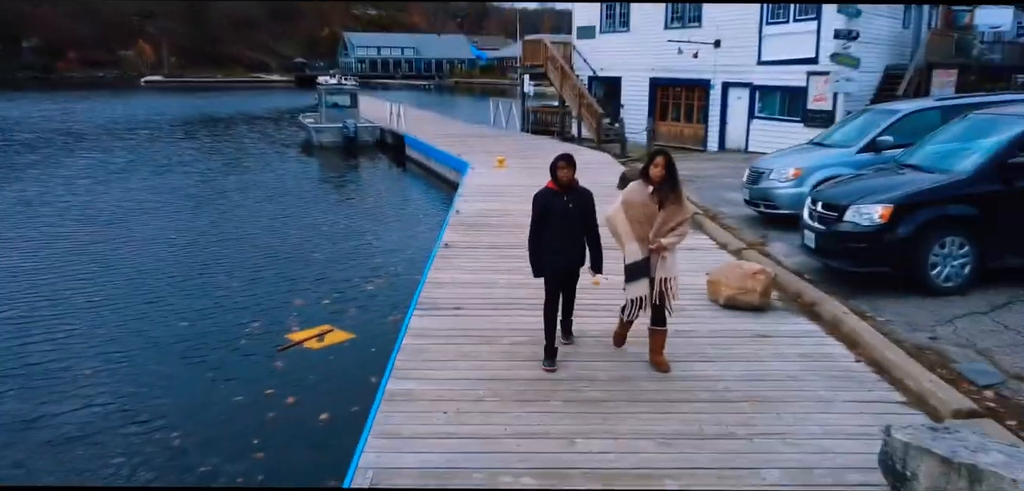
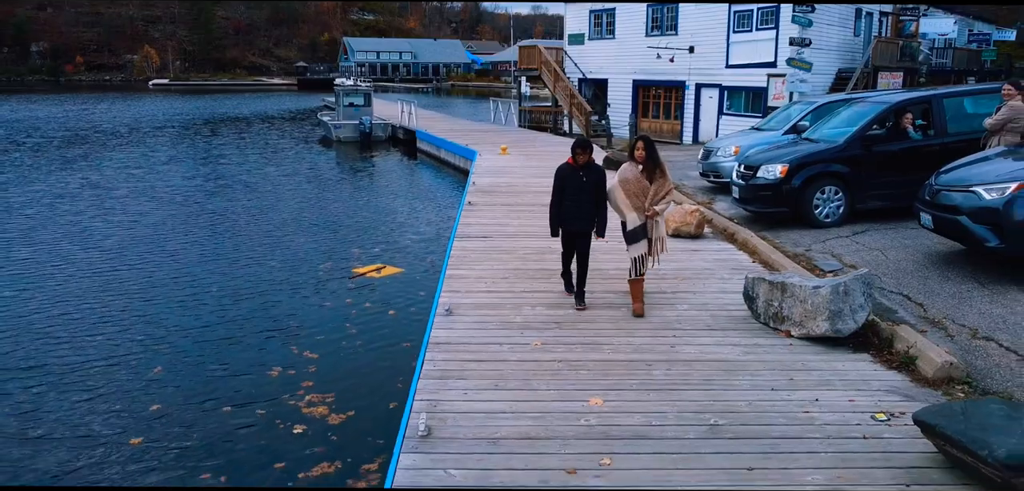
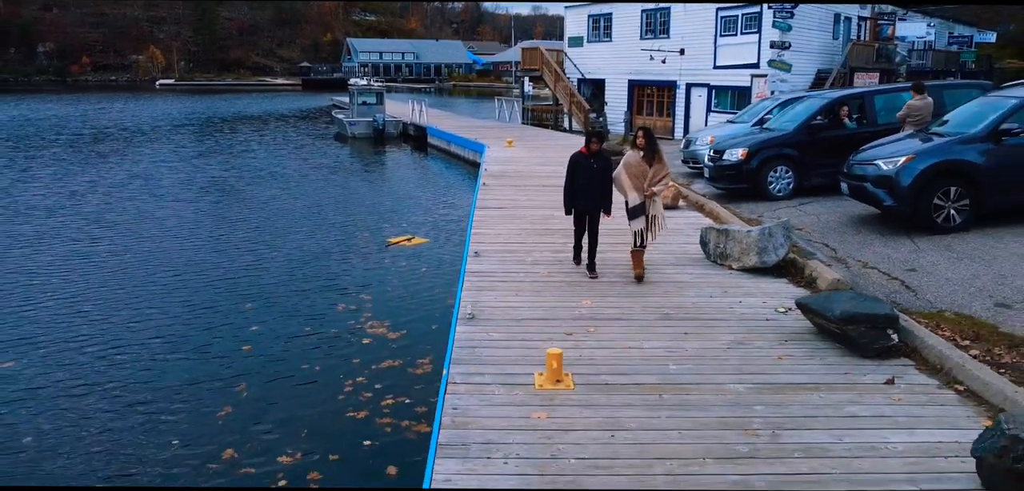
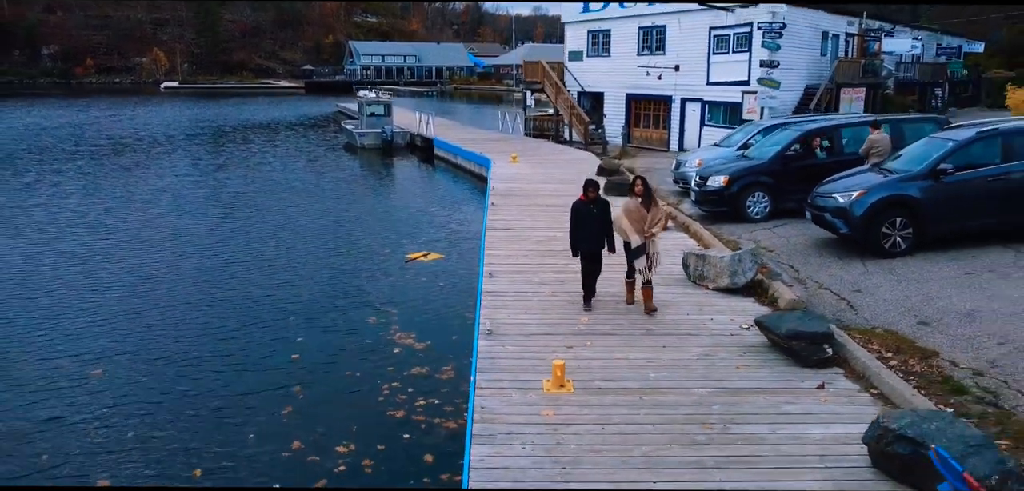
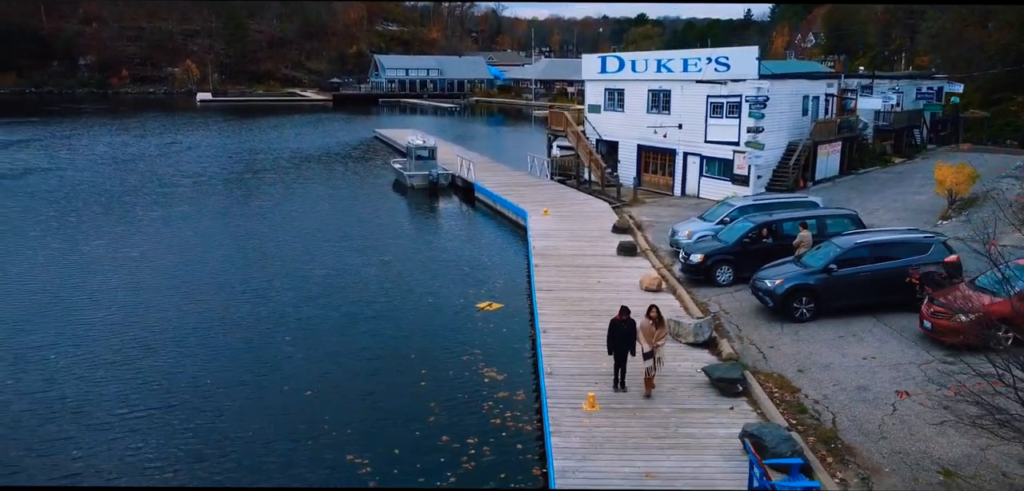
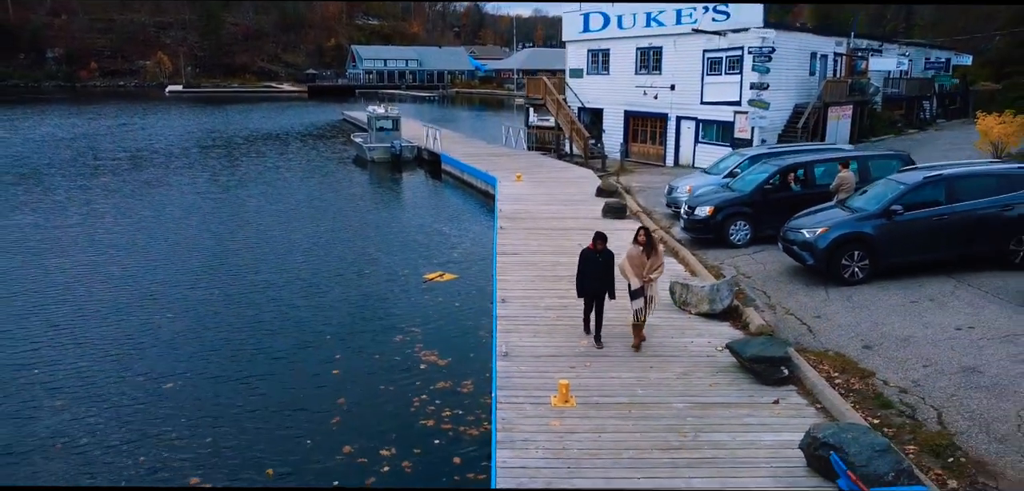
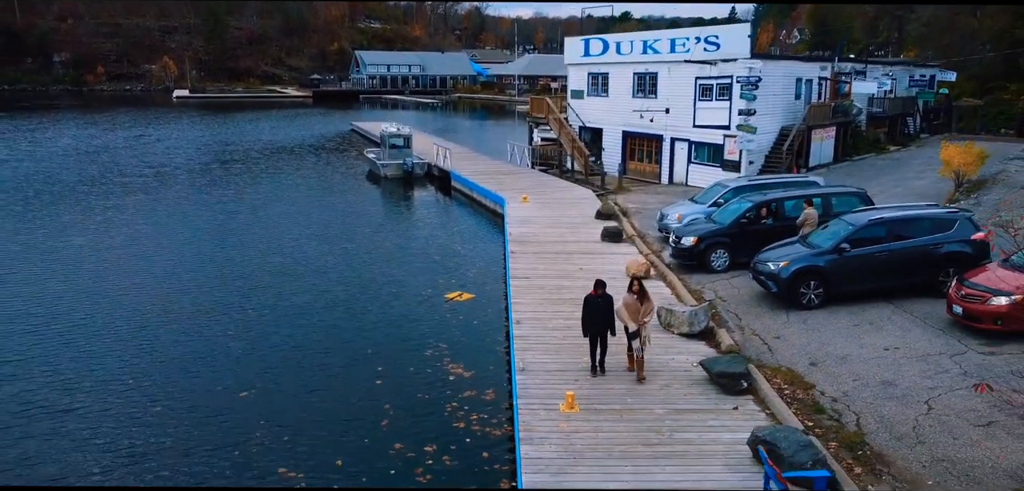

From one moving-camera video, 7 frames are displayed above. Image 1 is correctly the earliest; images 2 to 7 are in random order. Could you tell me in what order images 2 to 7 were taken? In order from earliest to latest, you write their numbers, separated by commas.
2, 3, 4, 6, 7, 5
